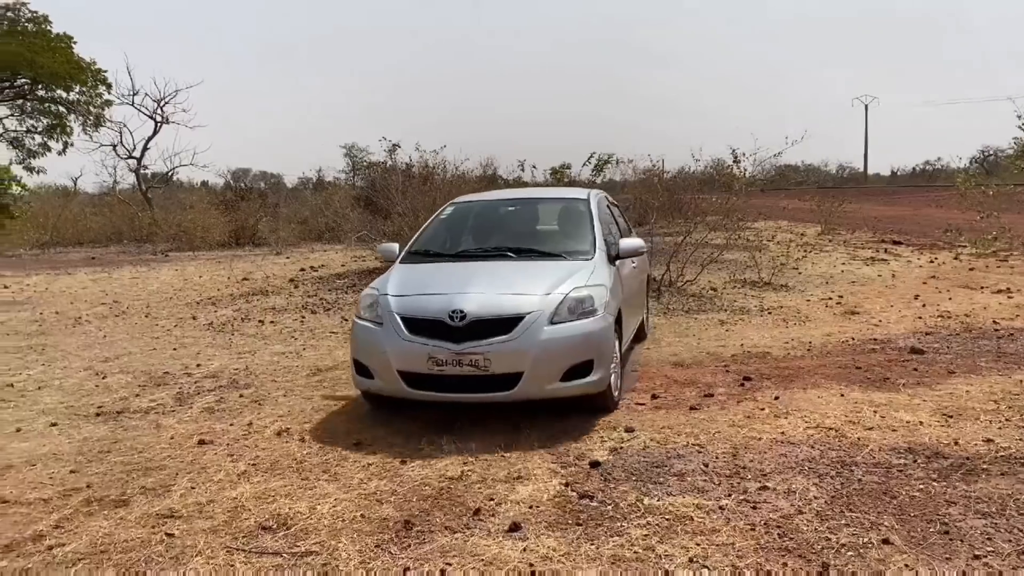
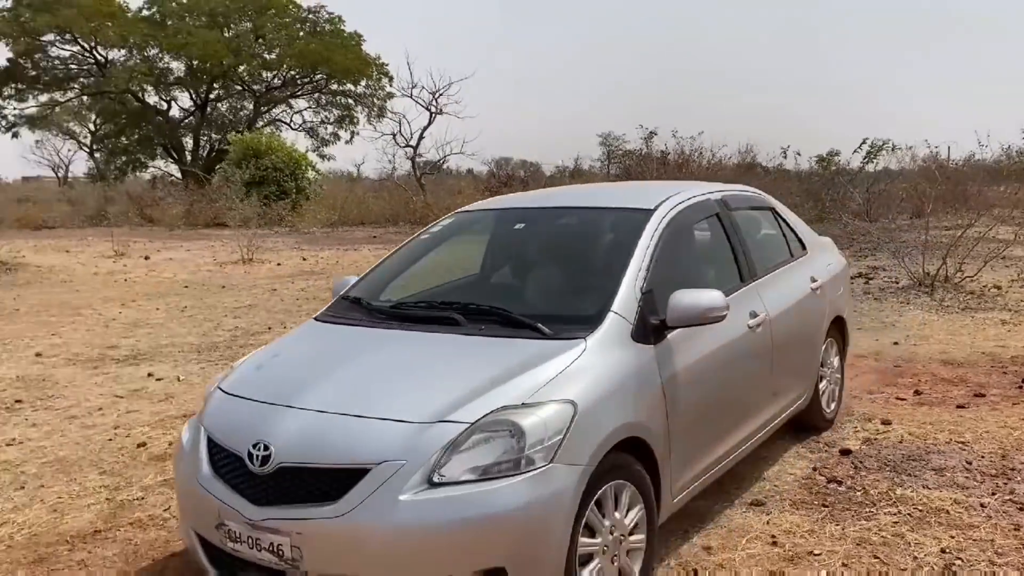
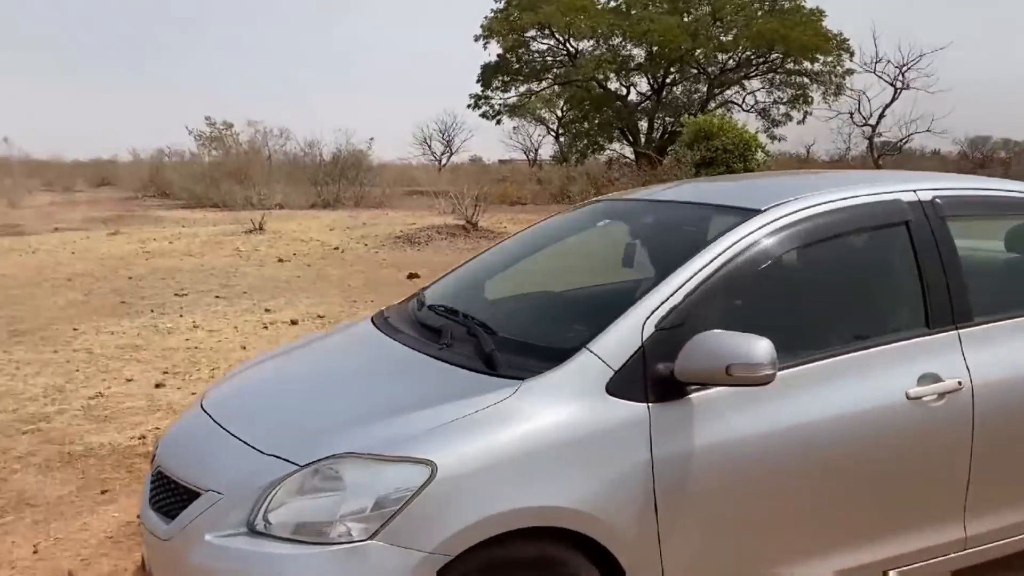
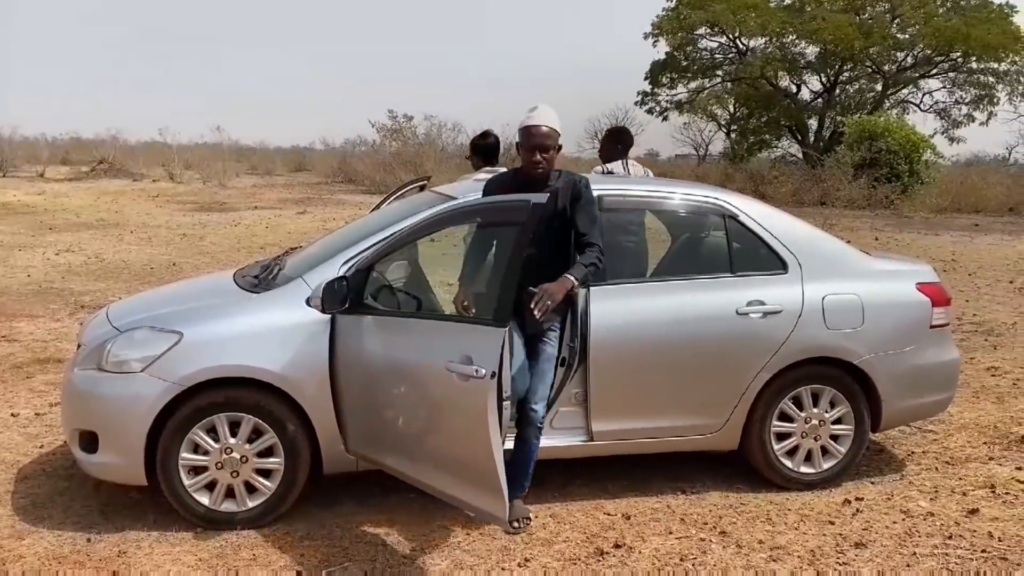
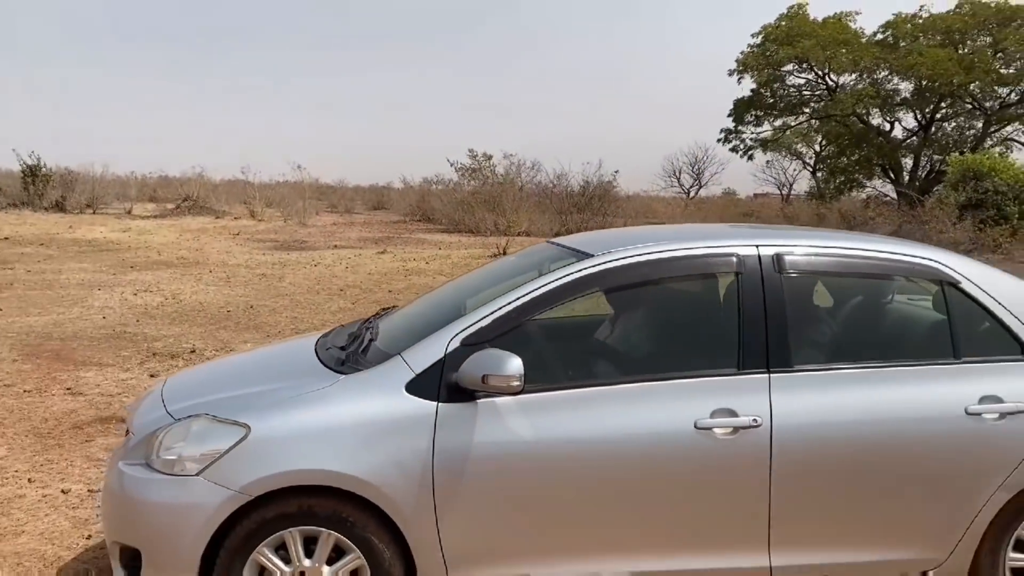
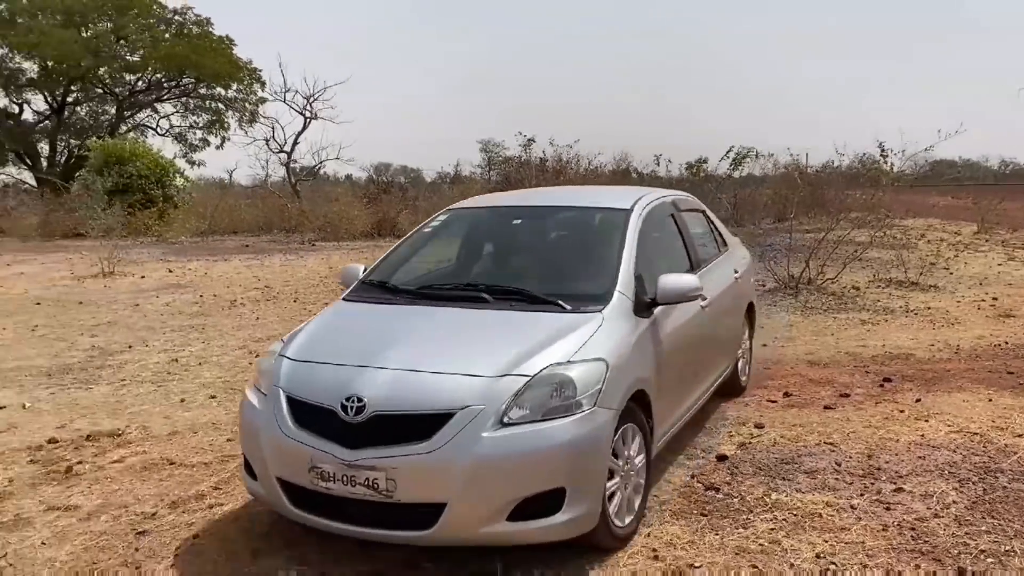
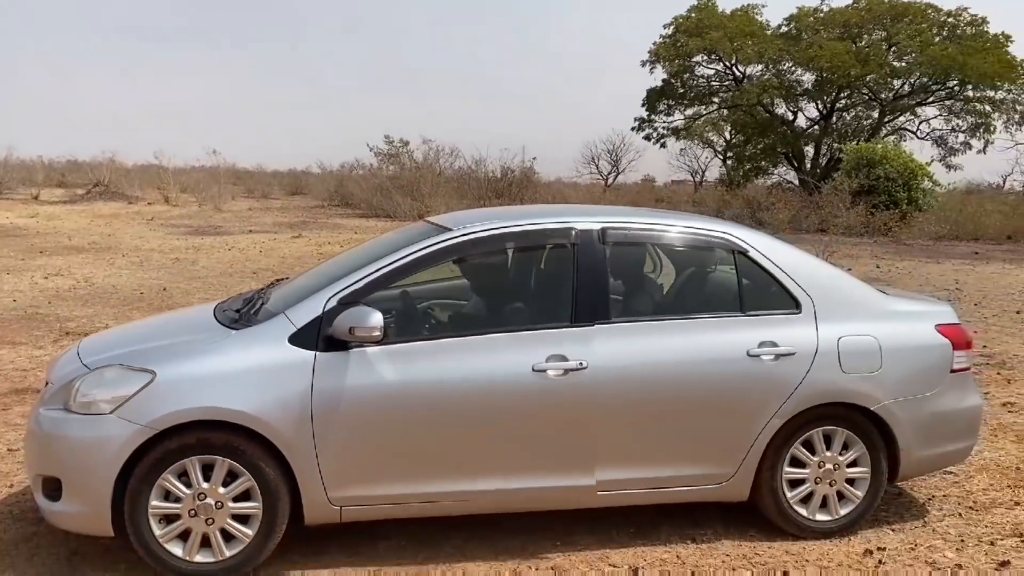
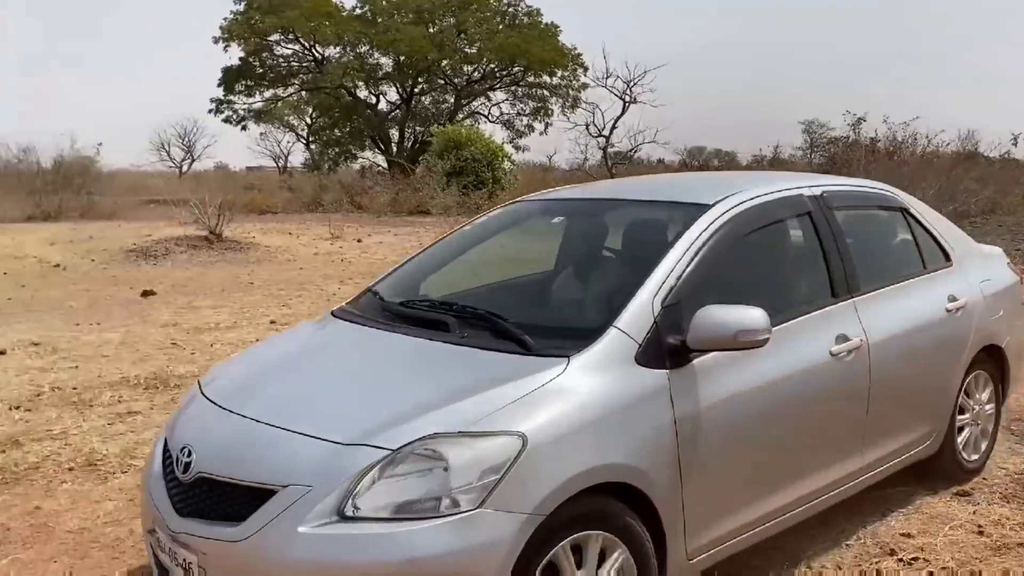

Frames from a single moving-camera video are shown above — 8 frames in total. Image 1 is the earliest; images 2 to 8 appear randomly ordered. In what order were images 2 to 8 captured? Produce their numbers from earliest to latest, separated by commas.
6, 2, 8, 3, 5, 7, 4
